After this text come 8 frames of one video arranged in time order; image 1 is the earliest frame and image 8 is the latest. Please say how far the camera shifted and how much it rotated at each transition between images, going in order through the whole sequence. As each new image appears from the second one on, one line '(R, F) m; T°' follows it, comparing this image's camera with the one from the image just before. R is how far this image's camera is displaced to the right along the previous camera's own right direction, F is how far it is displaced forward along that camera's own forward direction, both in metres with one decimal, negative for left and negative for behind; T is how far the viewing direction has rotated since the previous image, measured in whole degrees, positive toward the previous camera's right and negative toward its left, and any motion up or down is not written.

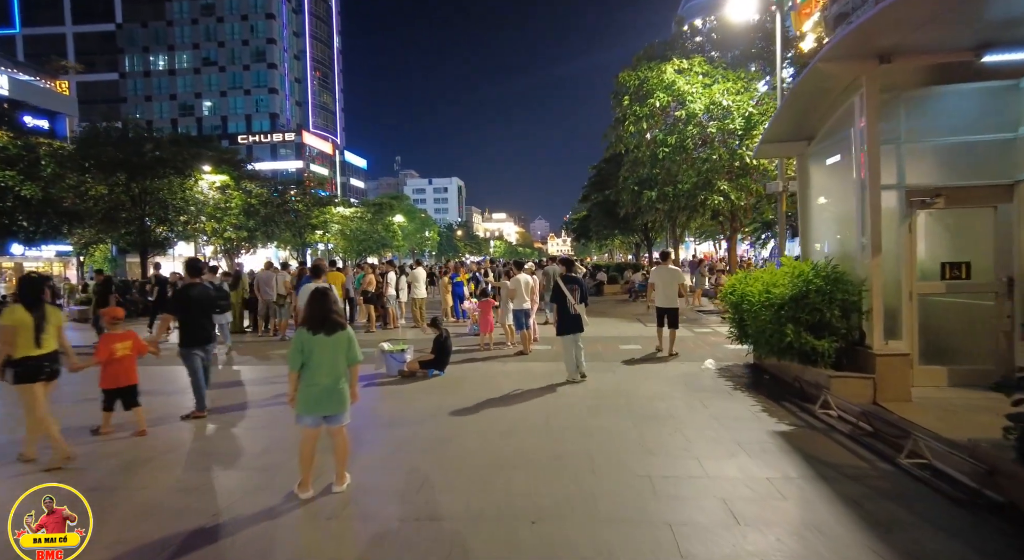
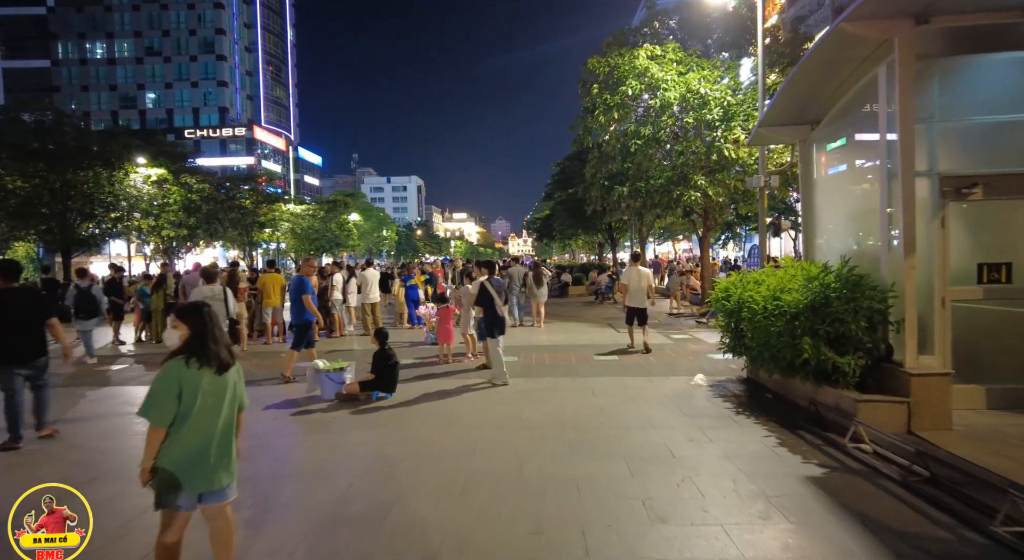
(0.0, +1.4) m; +4°
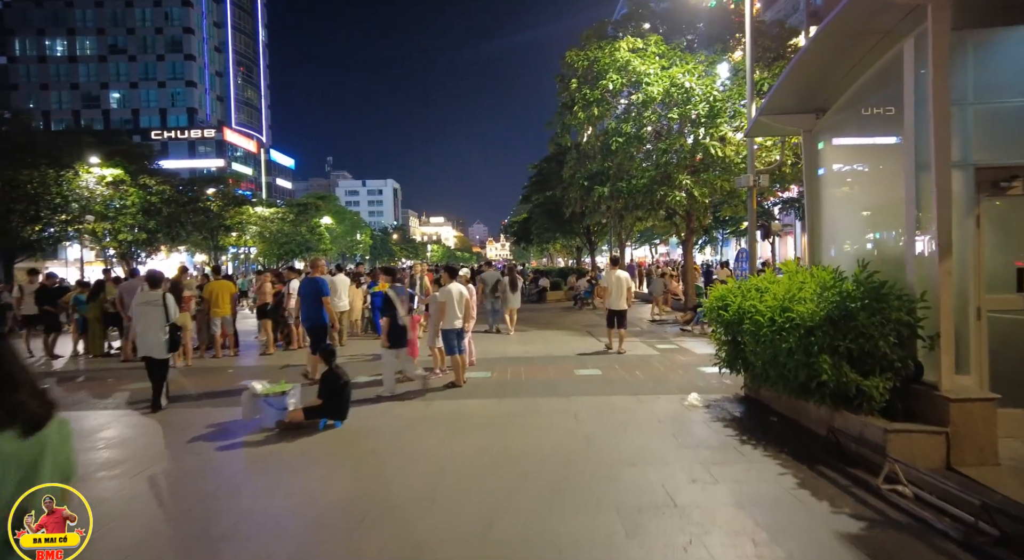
(+0.1, +1.0) m; +2°
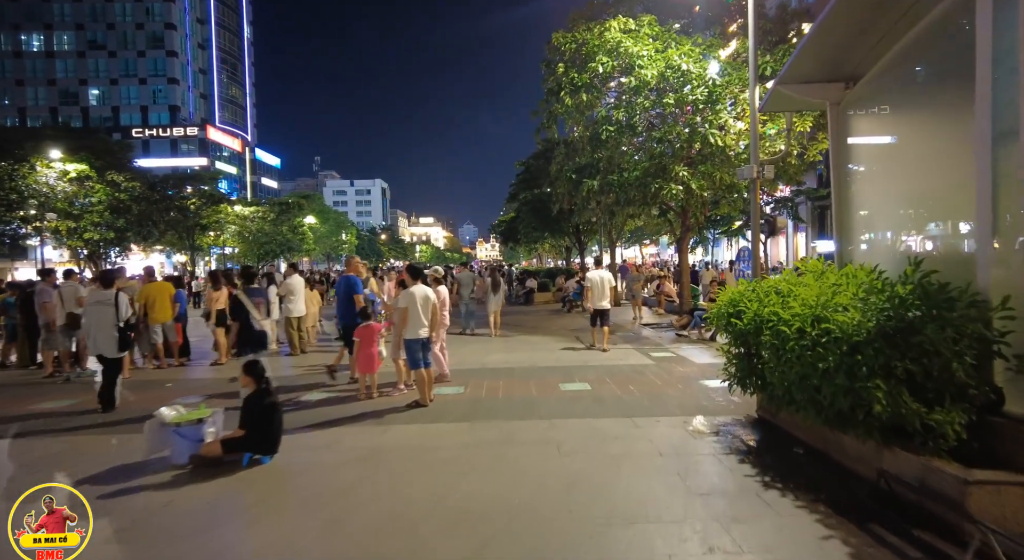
(+0.2, +1.2) m; +1°
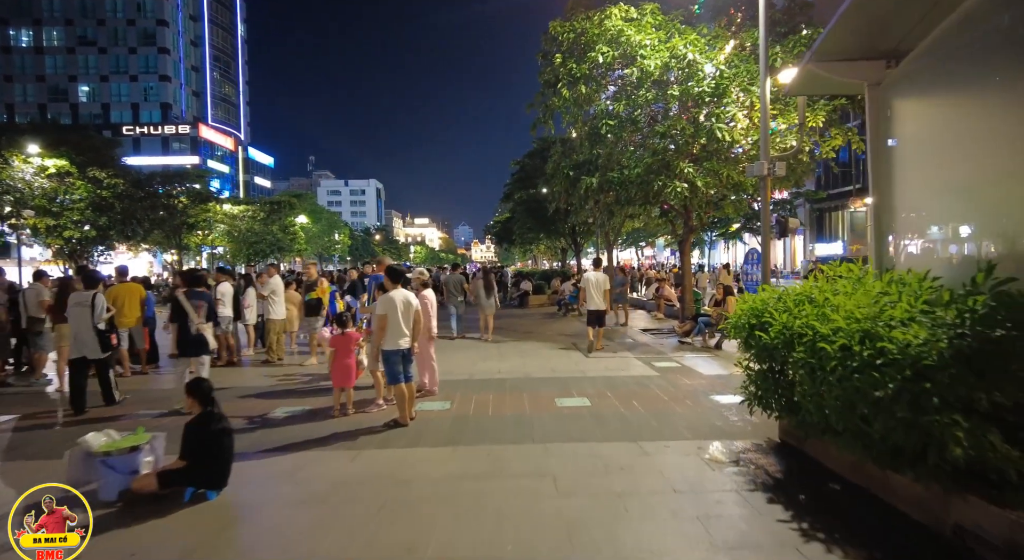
(0.0, +0.8) m; 0°
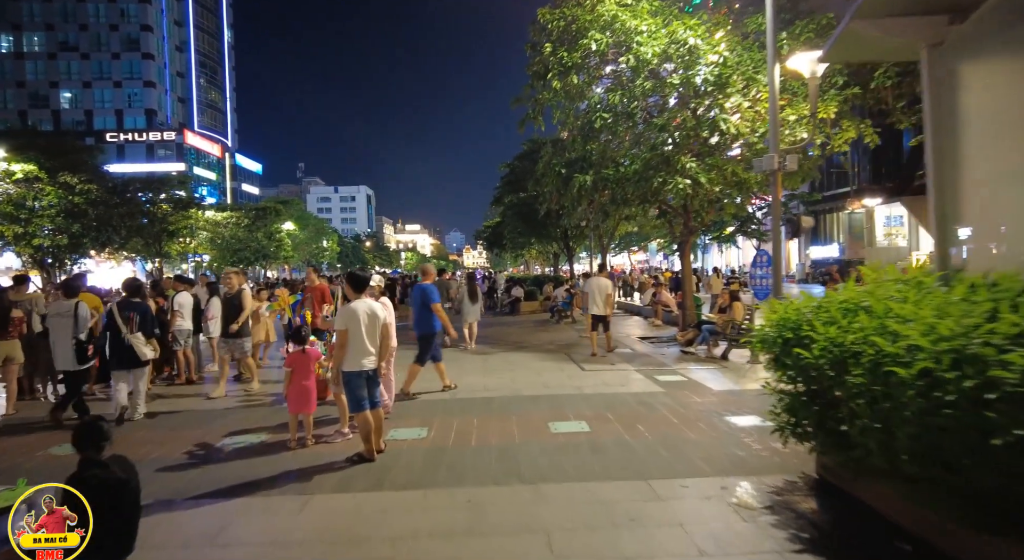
(+0.1, +1.0) m; +1°
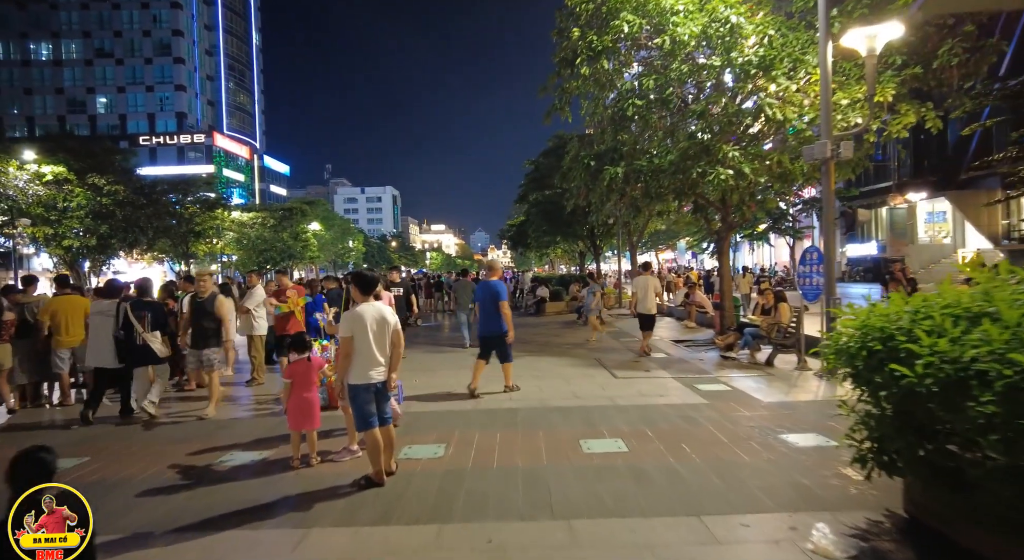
(0.0, +0.7) m; -2°
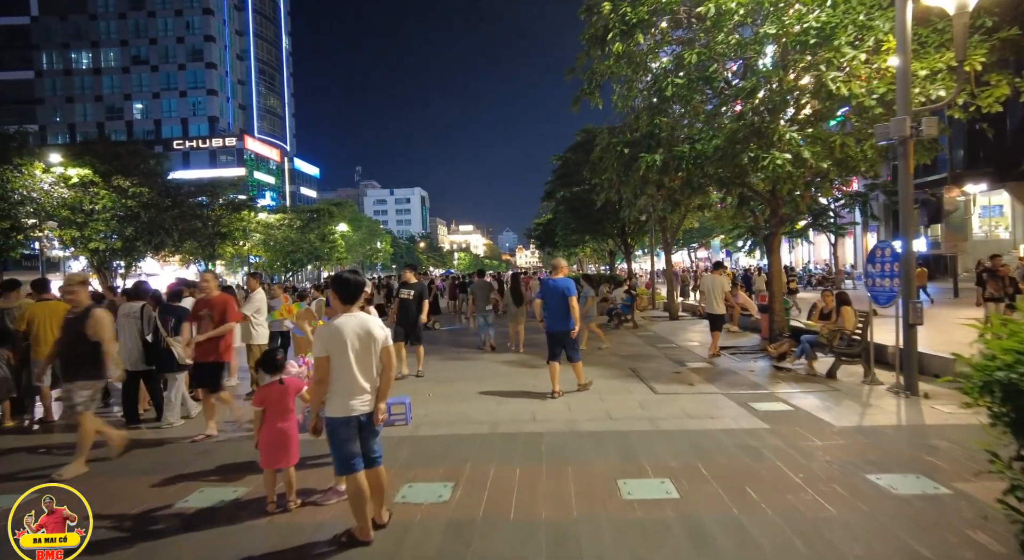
(+0.1, +1.1) m; -3°
